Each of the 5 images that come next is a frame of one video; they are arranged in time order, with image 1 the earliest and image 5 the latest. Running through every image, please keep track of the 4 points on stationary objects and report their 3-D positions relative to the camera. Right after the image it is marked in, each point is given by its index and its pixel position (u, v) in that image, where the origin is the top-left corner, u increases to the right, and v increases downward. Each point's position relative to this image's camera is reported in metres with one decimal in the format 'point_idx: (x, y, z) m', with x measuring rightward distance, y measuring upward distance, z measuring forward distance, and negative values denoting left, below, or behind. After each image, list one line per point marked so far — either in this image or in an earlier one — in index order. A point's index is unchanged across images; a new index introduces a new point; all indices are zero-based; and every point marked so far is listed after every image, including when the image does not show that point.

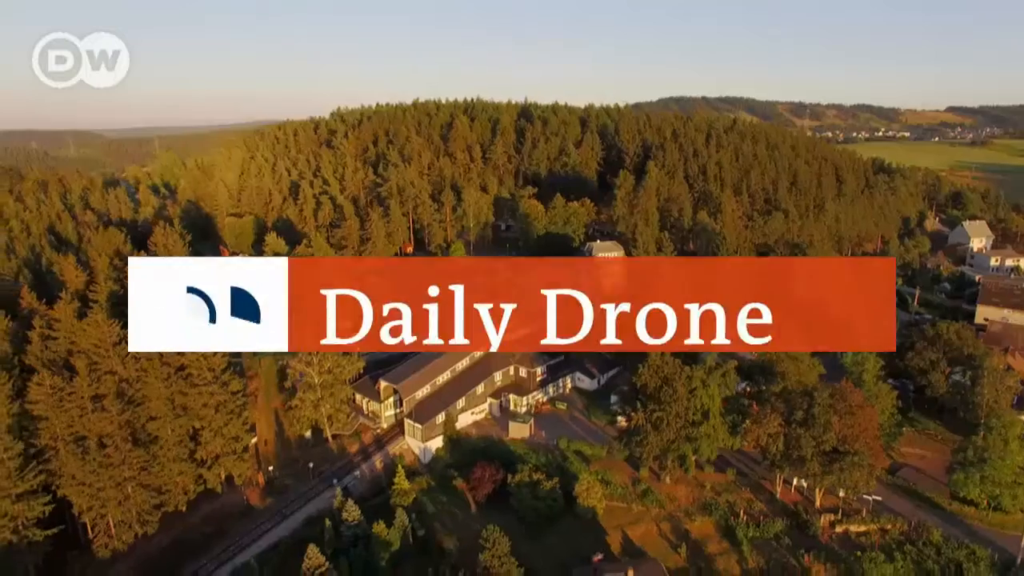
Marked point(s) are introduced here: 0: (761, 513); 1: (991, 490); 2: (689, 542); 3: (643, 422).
0: (+7.3, -6.6, +19.7) m
1: (+13.5, -5.6, +18.8) m
2: (+5.1, -7.3, +19.1) m
3: (+4.3, -3.9, +20.1) m
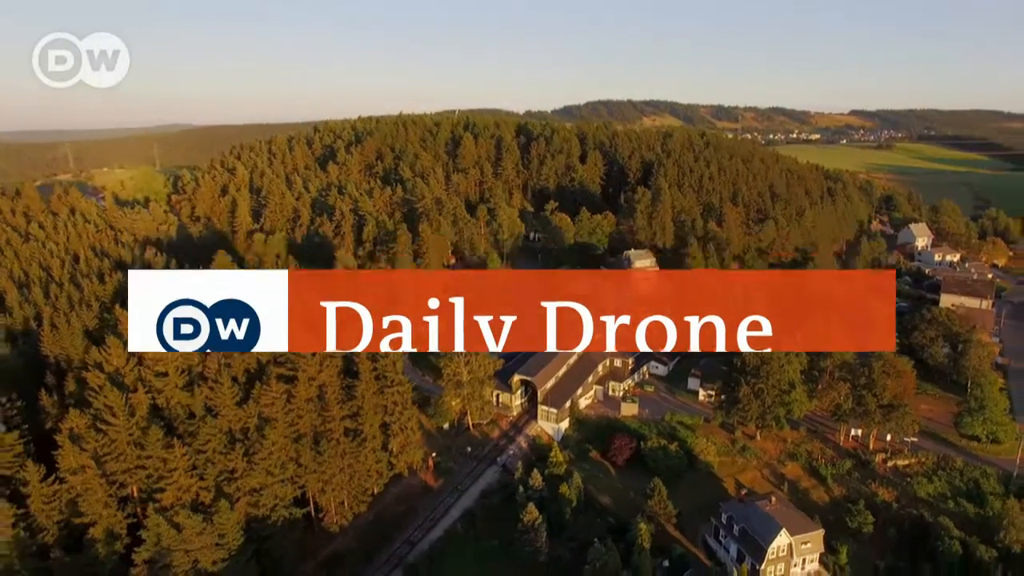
0: (+12.7, -6.7, +26.5) m
1: (+18.9, -5.5, +26.3) m
2: (+10.6, -7.4, +25.7) m
3: (+9.5, -4.1, +26.4) m
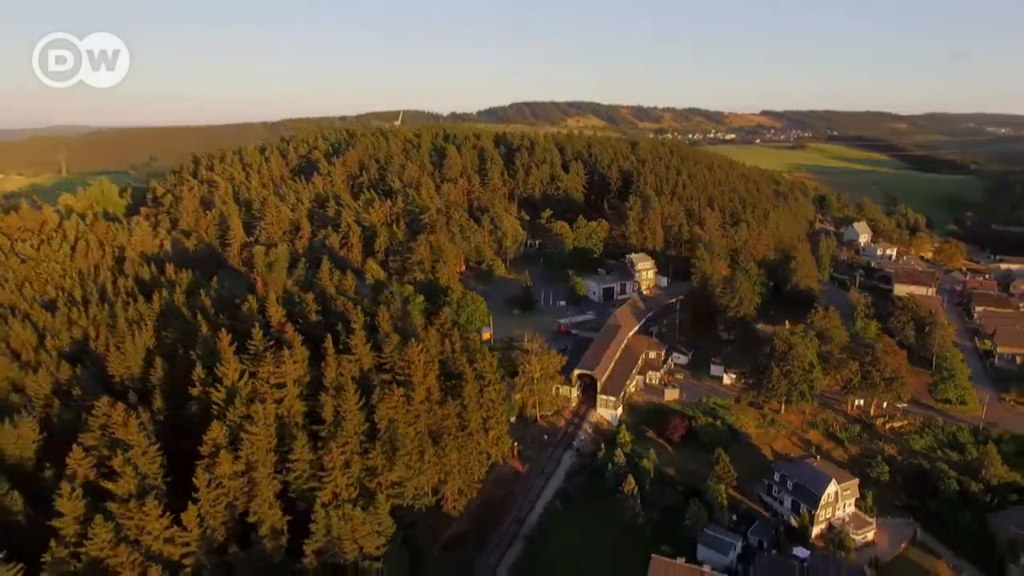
0: (+16.0, -6.6, +32.4) m
1: (+22.1, -5.1, +33.0) m
2: (+14.1, -7.4, +31.3) m
3: (+12.8, -4.1, +31.9) m
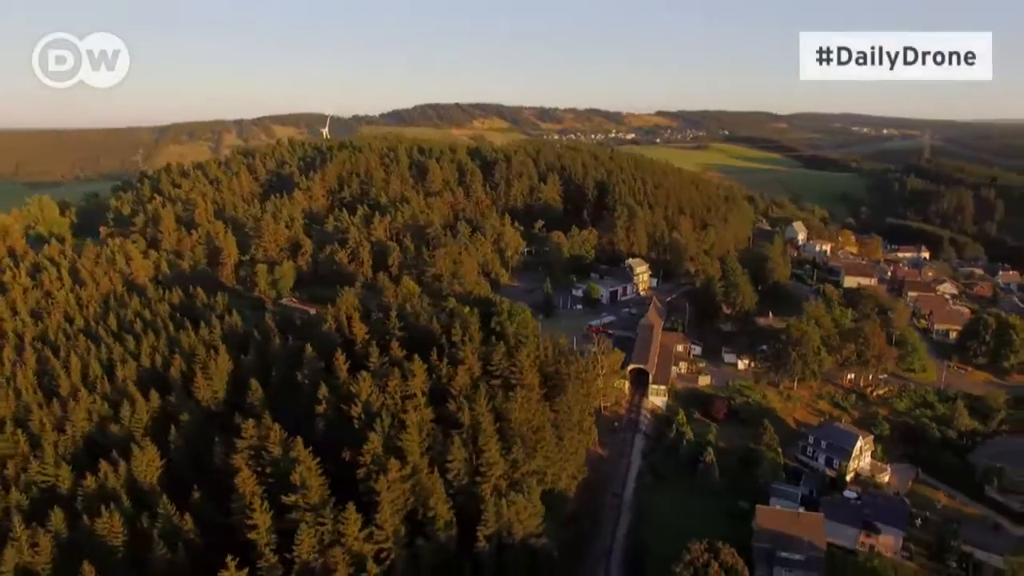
0: (+19.8, -6.4, +40.2) m
1: (+25.6, -4.6, +41.8) m
2: (+18.1, -7.3, +38.8) m
3: (+16.6, -4.1, +39.1) m
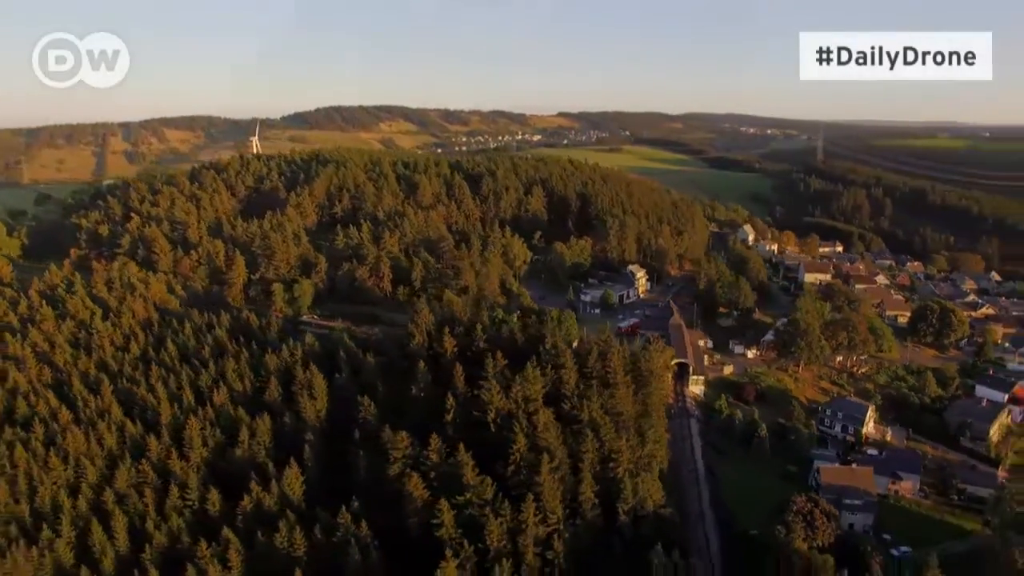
0: (+23.6, -6.2, +48.8) m
1: (+28.9, -4.2, +51.4) m
2: (+22.2, -7.2, +47.1) m
3: (+20.5, -4.1, +47.1) m
